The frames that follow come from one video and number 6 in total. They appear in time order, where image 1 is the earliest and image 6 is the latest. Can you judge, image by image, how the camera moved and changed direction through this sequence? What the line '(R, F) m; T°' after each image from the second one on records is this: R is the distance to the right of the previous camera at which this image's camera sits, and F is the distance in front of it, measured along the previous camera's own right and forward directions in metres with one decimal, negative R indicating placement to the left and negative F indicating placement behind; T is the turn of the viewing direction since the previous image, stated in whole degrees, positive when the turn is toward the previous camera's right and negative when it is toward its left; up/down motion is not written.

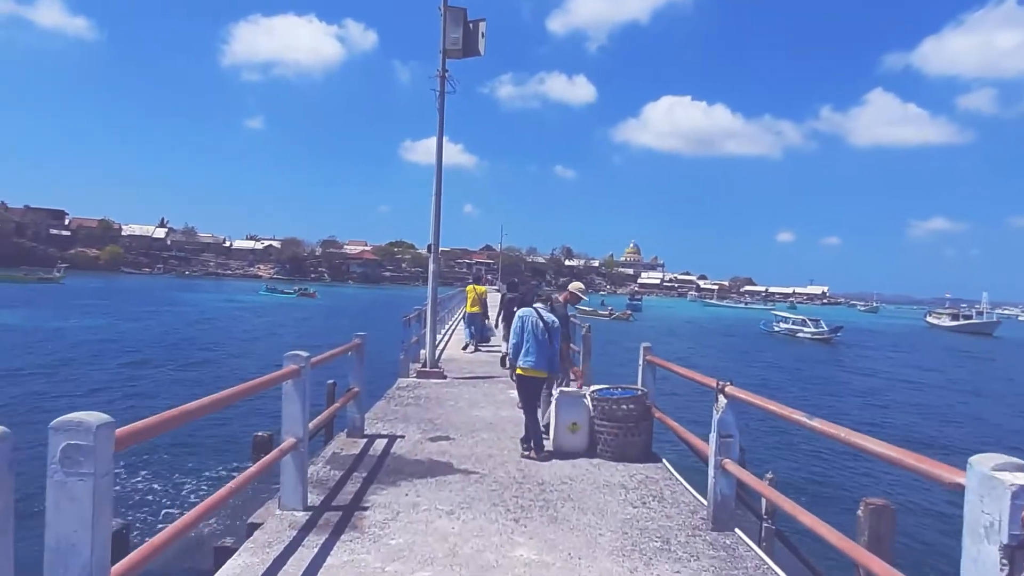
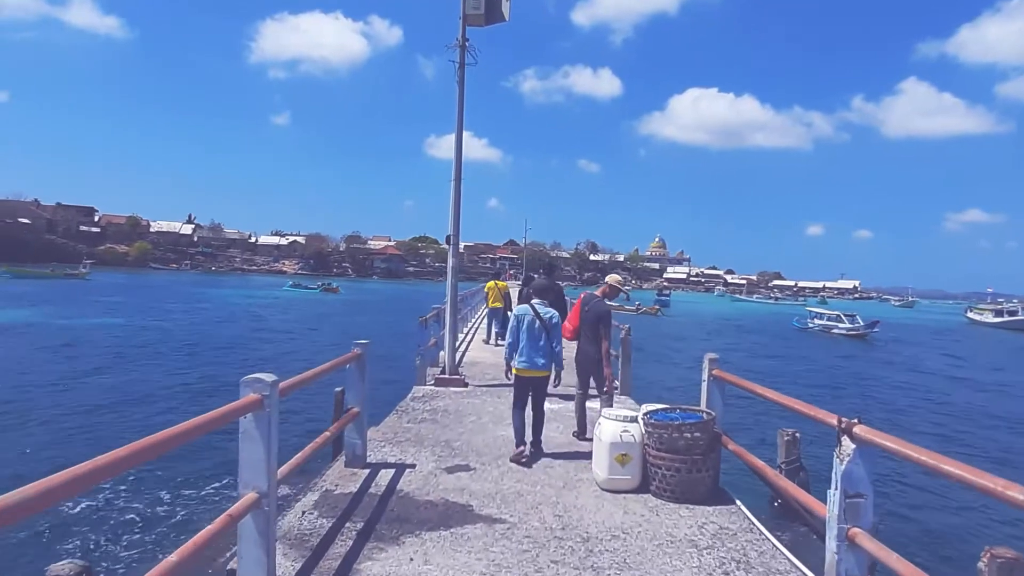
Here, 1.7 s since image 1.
(-0.1, +1.4) m; -2°
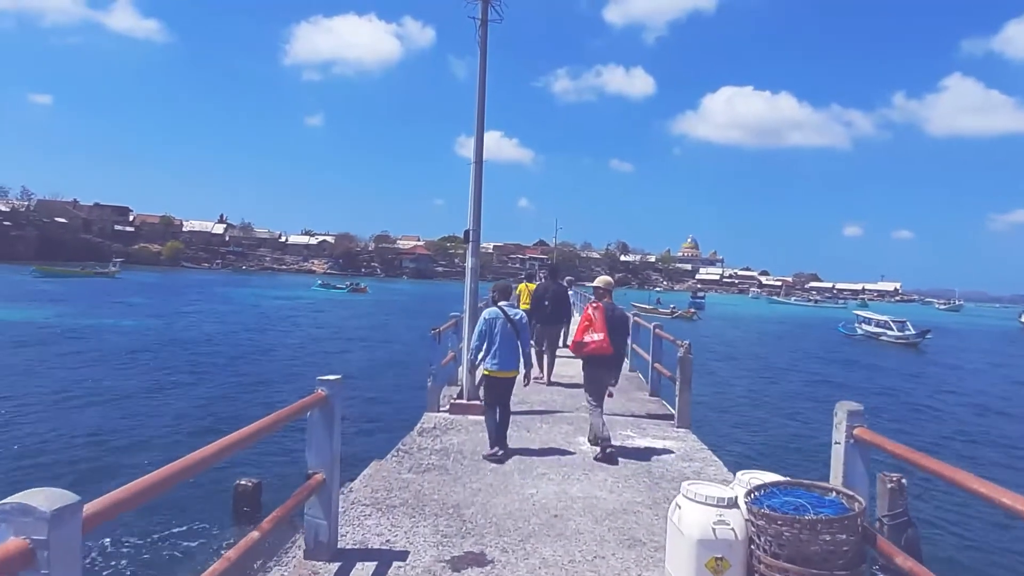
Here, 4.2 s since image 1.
(0.0, +2.0) m; -2°
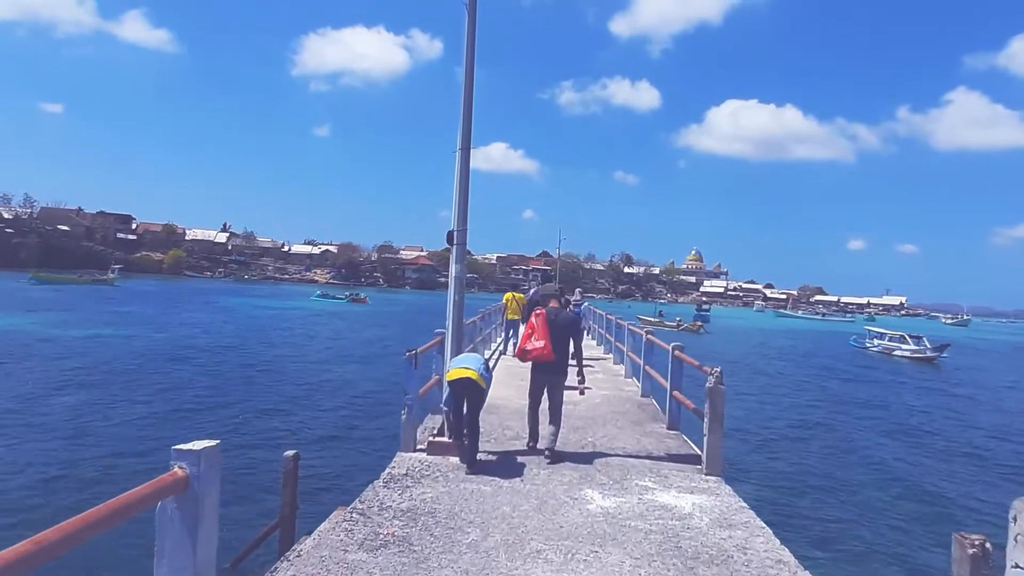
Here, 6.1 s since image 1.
(+0.1, +1.6) m; 0°
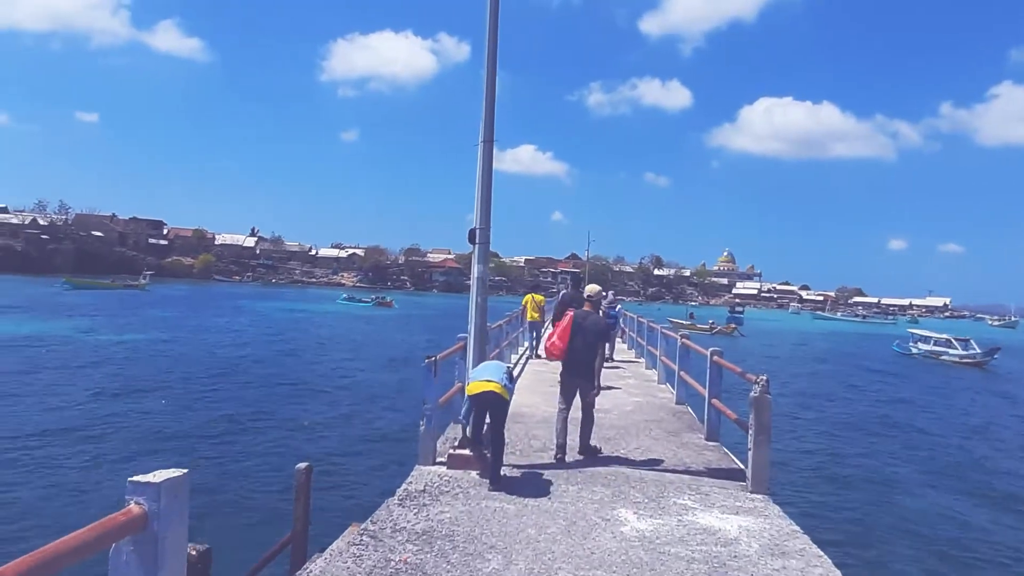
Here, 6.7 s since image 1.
(0.0, +0.5) m; -2°
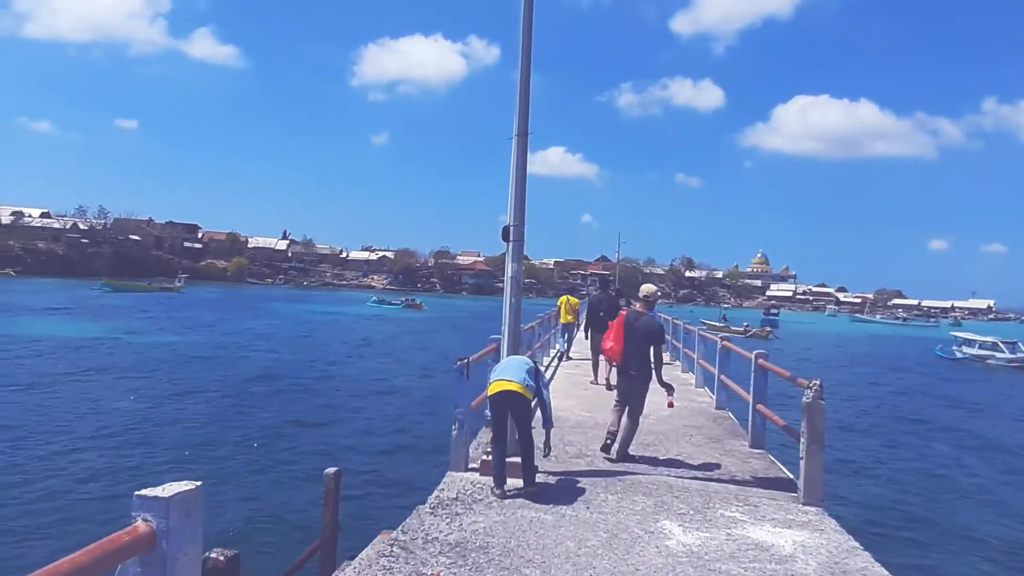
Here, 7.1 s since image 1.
(-0.1, +0.3) m; -2°
